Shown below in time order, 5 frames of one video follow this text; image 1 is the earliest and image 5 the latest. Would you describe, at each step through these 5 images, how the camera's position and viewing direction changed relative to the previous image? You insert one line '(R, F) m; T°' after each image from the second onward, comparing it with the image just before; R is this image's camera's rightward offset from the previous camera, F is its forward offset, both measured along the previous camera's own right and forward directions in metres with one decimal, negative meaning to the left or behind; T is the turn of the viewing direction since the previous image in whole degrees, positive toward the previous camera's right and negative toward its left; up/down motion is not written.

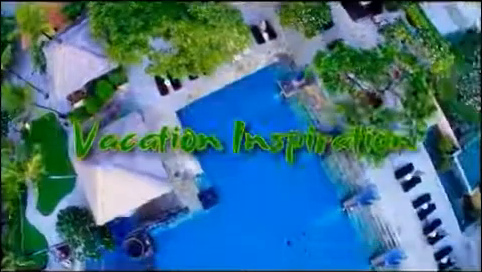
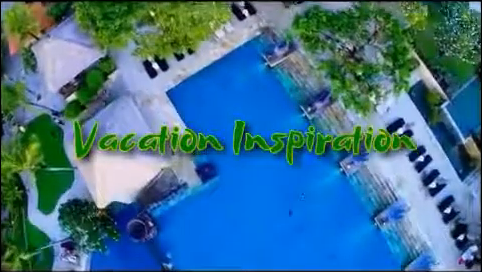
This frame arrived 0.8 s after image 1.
(+0.1, -0.9) m; 0°
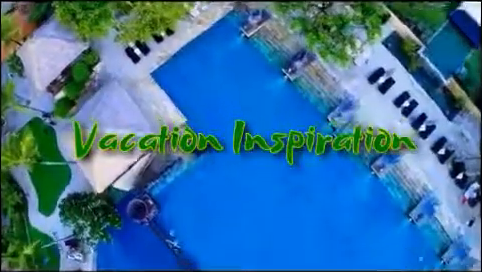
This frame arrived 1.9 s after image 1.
(0.0, -1.2) m; +1°
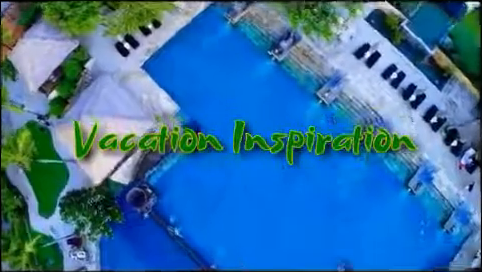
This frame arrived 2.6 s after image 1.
(-0.1, -0.6) m; +1°
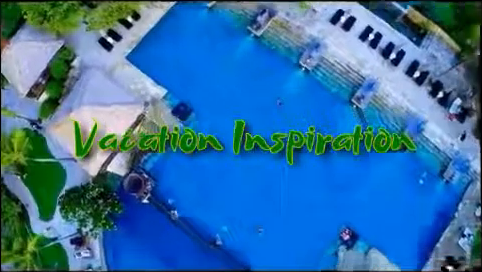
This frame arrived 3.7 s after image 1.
(-0.2, -0.5) m; +1°
